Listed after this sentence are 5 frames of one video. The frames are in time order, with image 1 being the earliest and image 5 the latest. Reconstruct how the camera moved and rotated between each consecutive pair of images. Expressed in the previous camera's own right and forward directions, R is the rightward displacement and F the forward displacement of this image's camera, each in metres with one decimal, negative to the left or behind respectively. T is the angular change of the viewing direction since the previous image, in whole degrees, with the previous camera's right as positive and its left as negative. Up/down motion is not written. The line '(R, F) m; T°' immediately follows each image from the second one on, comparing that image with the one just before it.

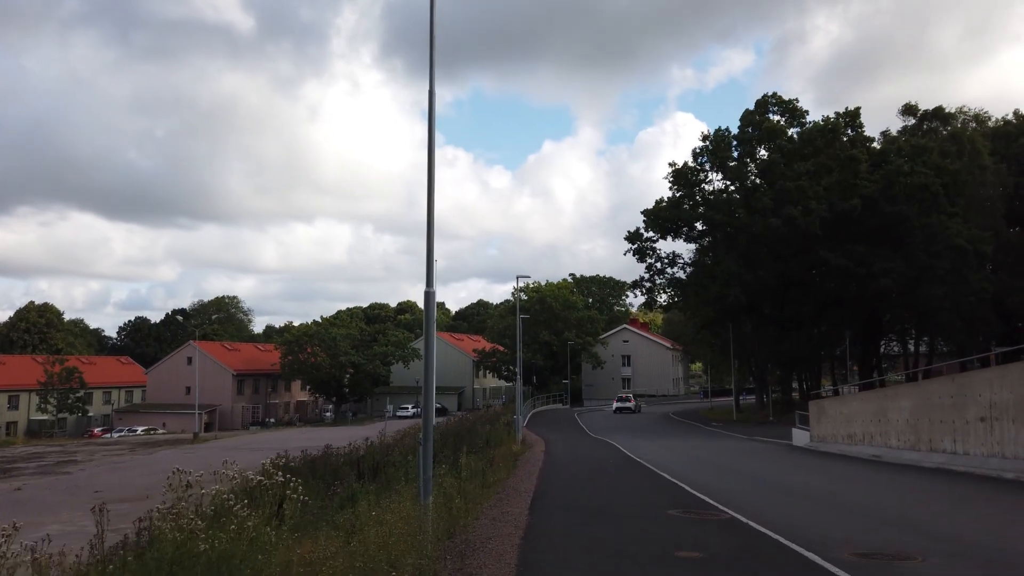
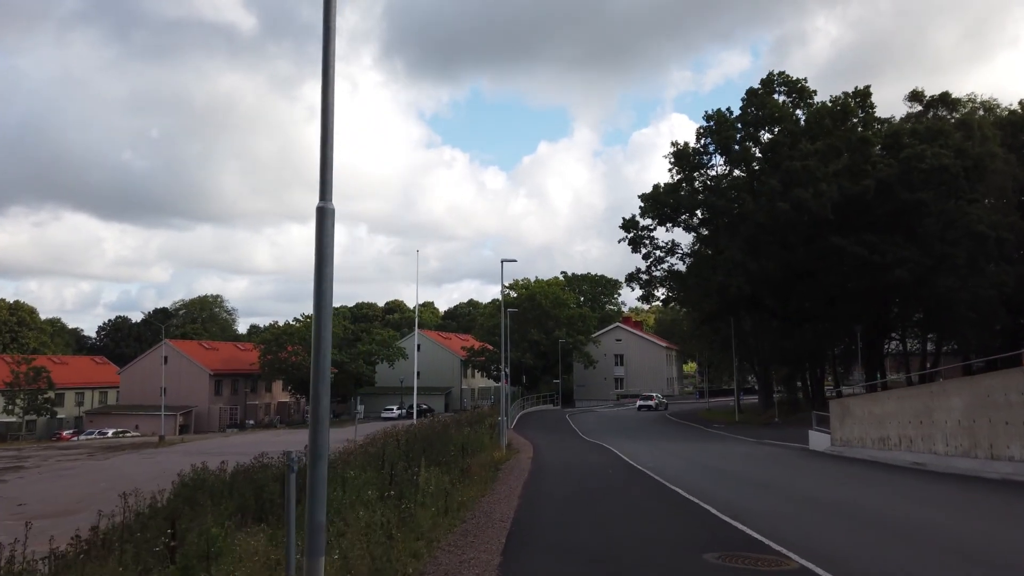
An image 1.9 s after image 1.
(+0.2, +3.0) m; +1°
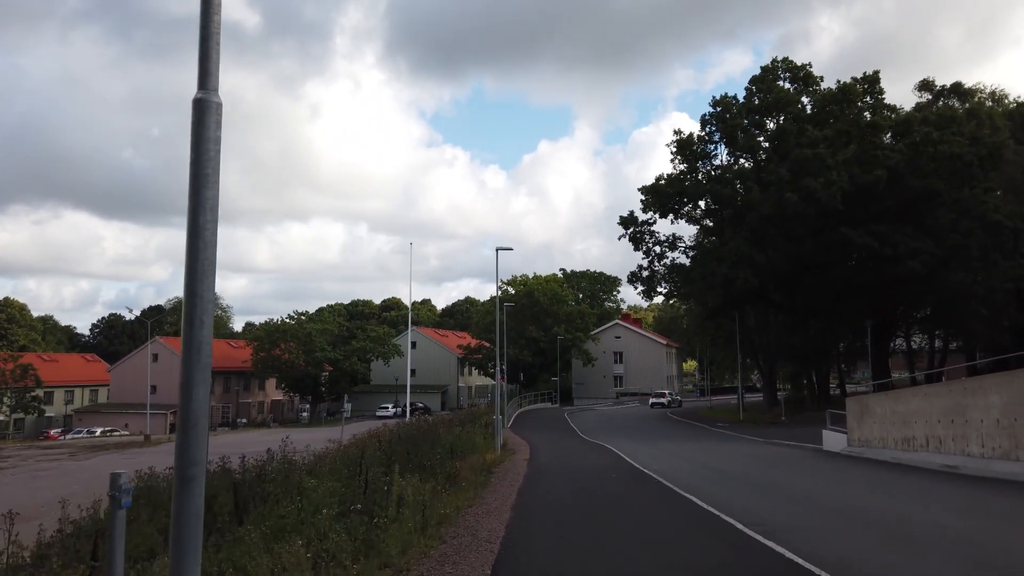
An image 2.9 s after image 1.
(+0.1, +1.5) m; 0°
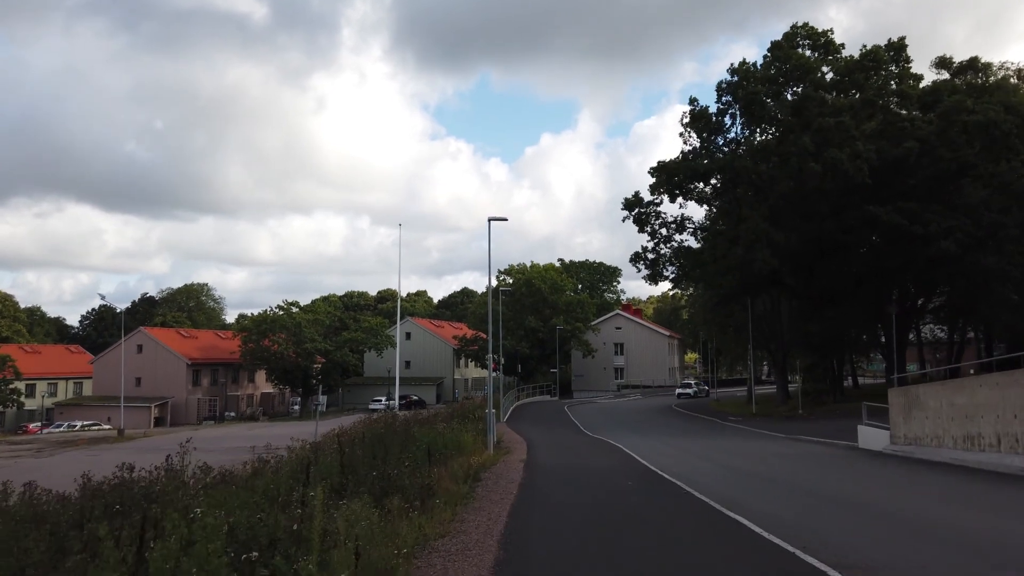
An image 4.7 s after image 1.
(+0.1, +2.8) m; 0°
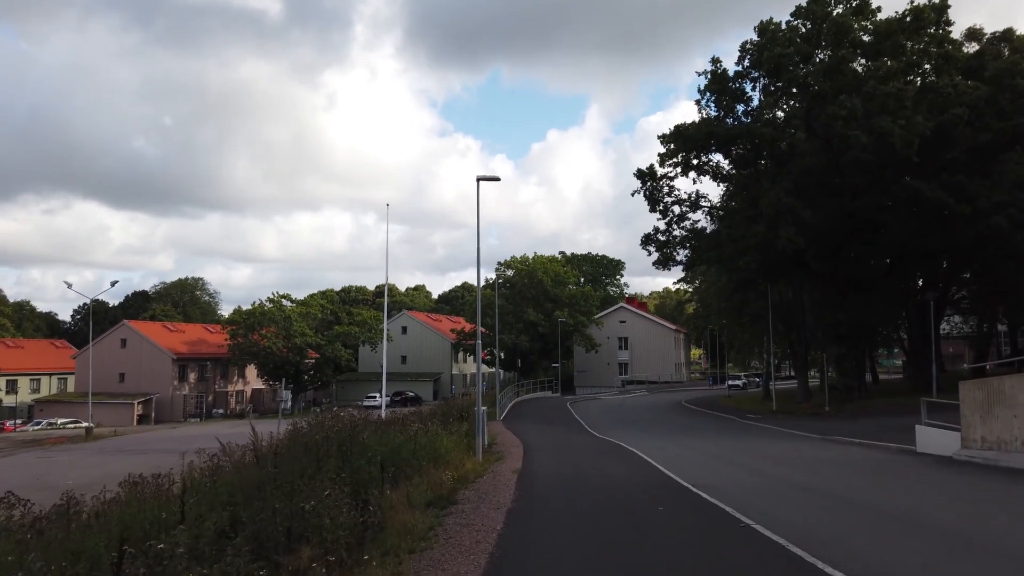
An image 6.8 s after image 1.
(+0.2, +3.3) m; 0°
